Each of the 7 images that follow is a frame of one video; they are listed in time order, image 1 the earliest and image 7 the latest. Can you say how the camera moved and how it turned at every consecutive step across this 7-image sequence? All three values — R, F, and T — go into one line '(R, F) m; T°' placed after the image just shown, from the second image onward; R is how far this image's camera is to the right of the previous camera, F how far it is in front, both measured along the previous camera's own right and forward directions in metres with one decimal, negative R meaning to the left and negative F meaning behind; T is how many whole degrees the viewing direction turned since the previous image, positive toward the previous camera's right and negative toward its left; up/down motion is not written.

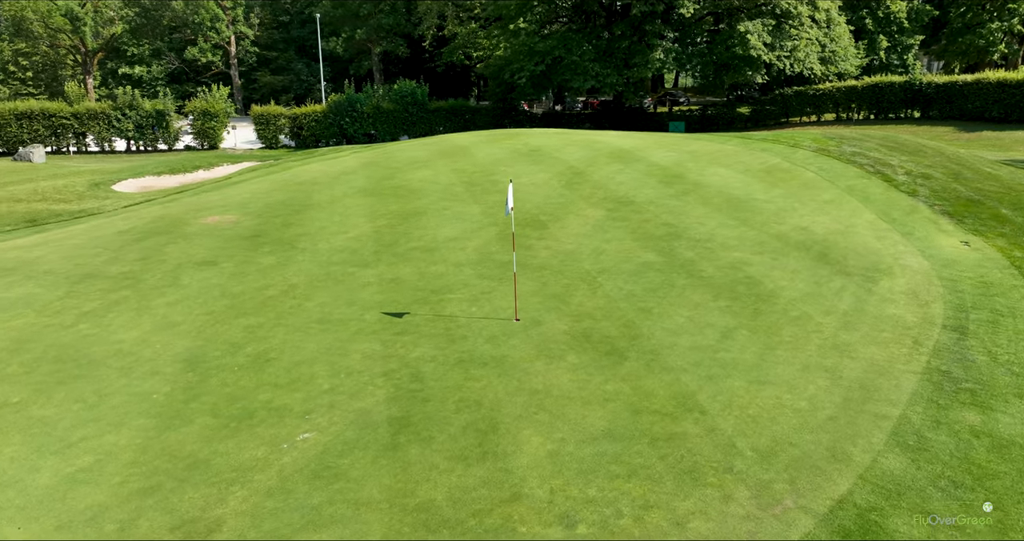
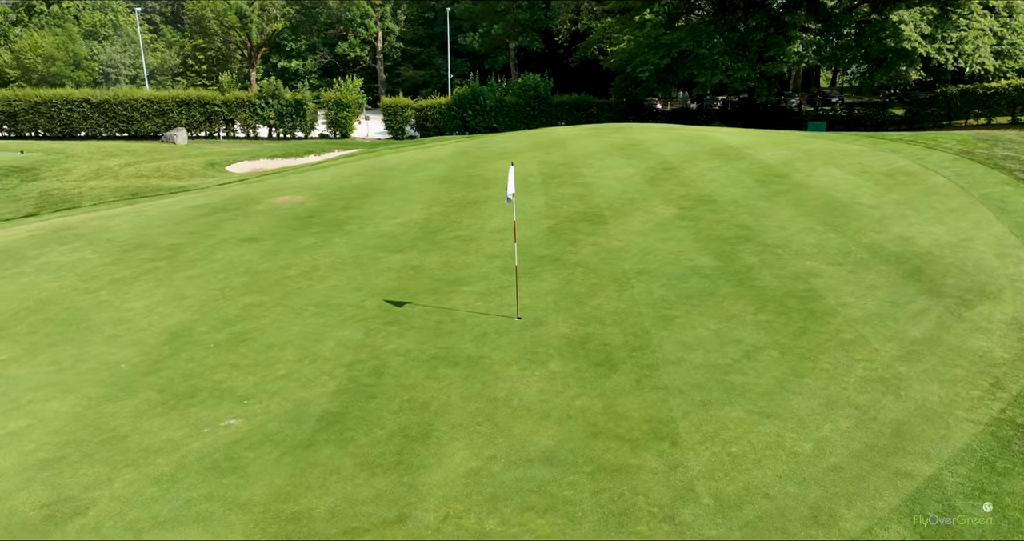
(+1.7, +1.1) m; -11°
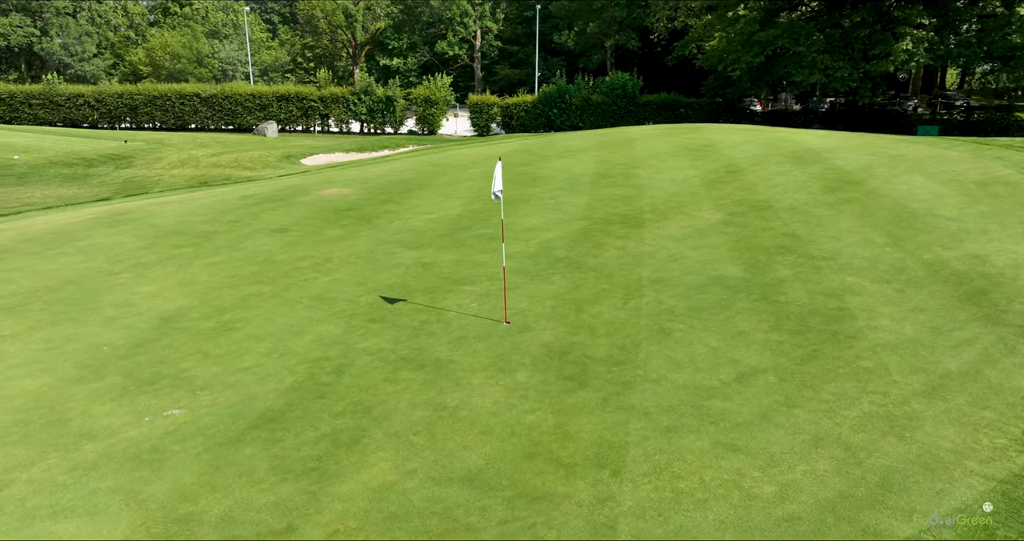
(+1.3, +0.6) m; -8°
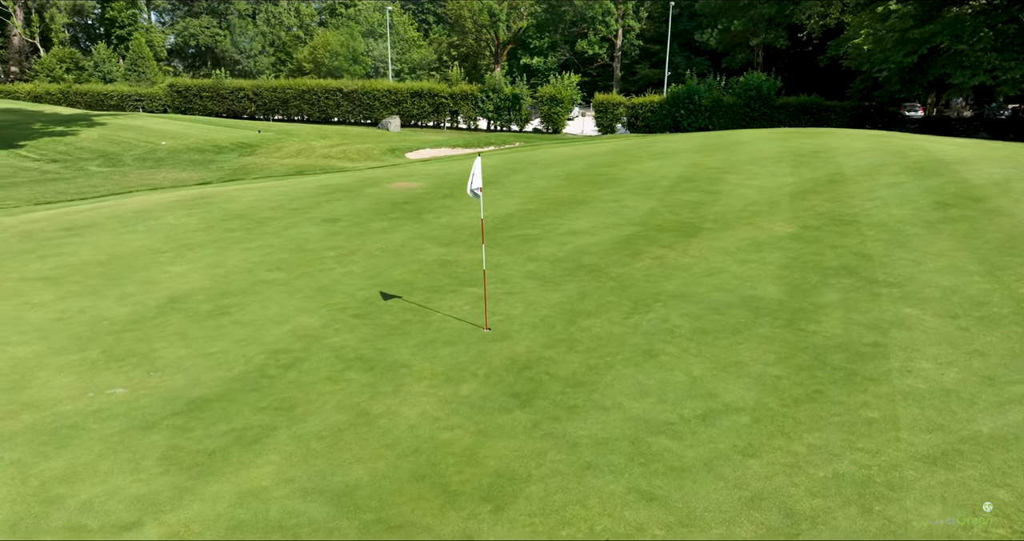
(+1.7, +0.7) m; -11°
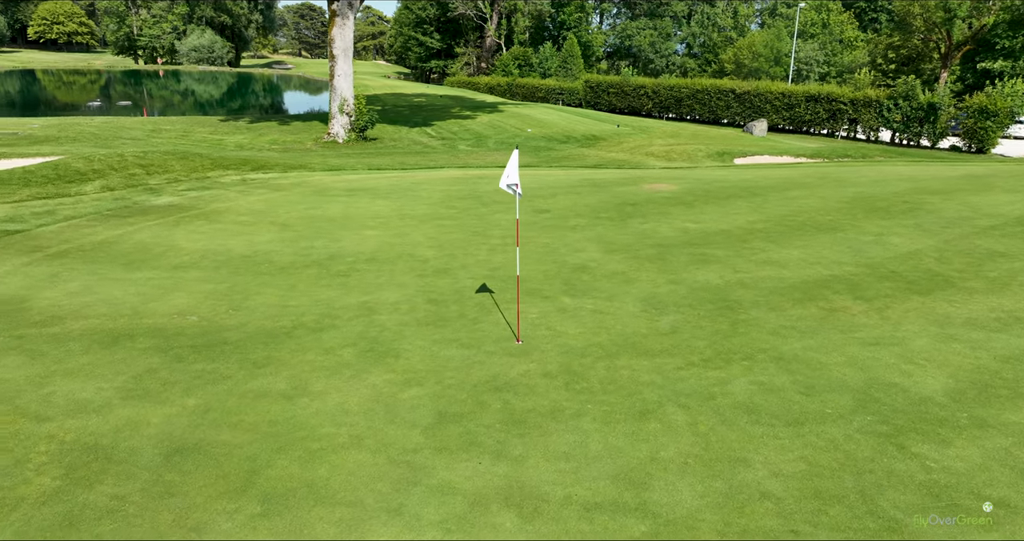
(+3.3, +1.8) m; -32°
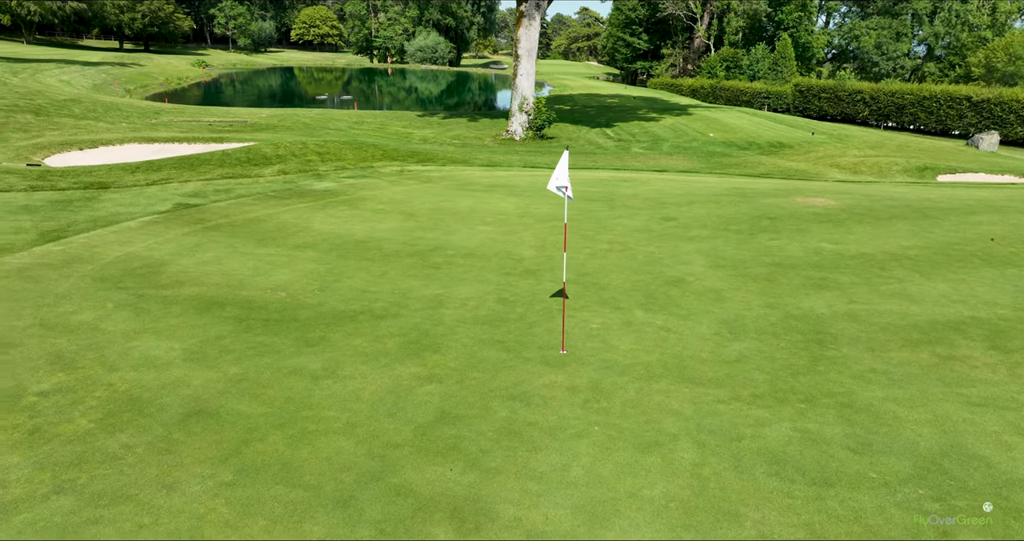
(+1.4, +0.4) m; -16°
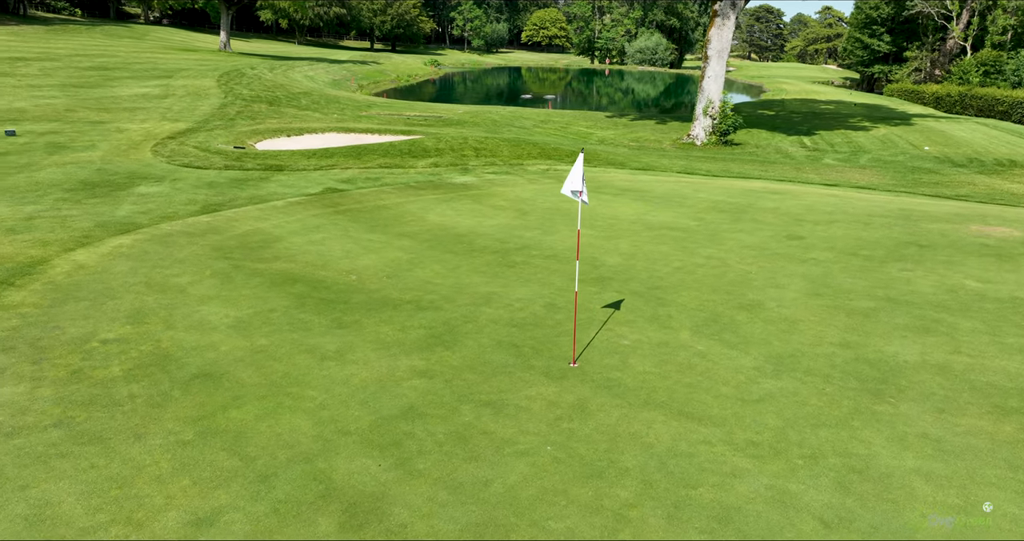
(+1.7, +0.4) m; -16°
